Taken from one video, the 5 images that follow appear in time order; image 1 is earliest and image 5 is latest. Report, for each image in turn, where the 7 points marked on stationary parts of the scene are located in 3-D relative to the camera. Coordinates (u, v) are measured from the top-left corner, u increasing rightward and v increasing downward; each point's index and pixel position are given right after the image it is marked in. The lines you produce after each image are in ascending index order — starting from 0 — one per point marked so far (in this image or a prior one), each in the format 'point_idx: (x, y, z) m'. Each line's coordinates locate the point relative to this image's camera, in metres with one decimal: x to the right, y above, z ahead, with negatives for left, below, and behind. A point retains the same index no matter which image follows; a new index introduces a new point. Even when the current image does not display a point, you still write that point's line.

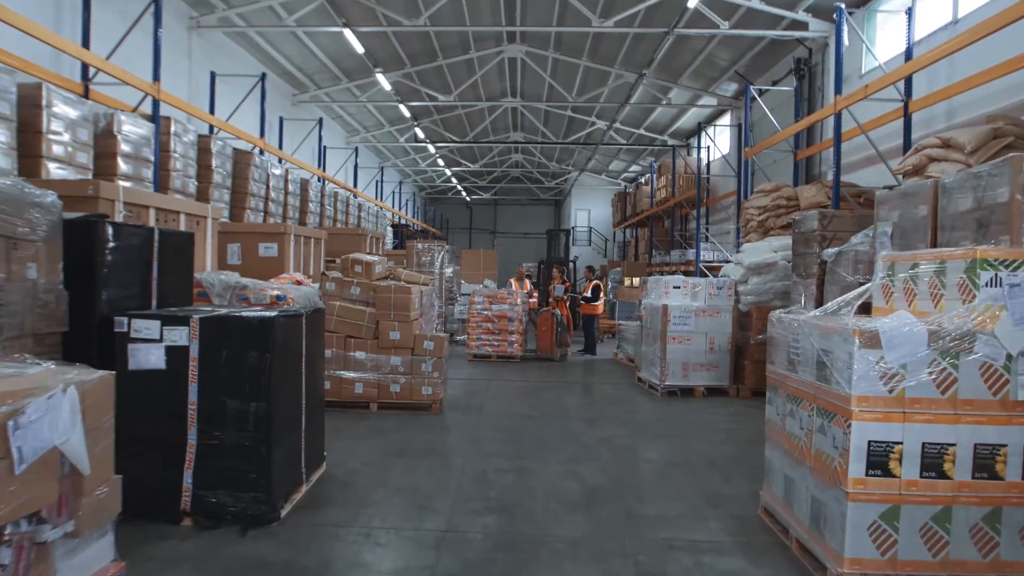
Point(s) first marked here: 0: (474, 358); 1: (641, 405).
0: (-0.5, -1.0, +9.6) m
1: (+1.2, -1.1, +6.6) m
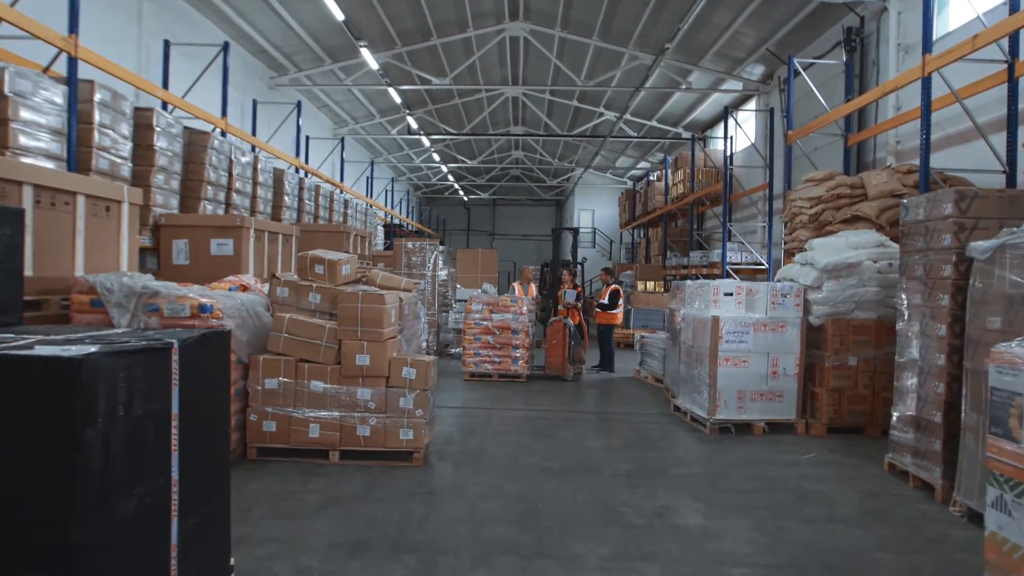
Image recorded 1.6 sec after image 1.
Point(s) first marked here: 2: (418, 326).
0: (-0.5, -1.0, +8.0) m
1: (+1.2, -1.1, +5.1) m
2: (-0.8, -0.3, +5.8) m
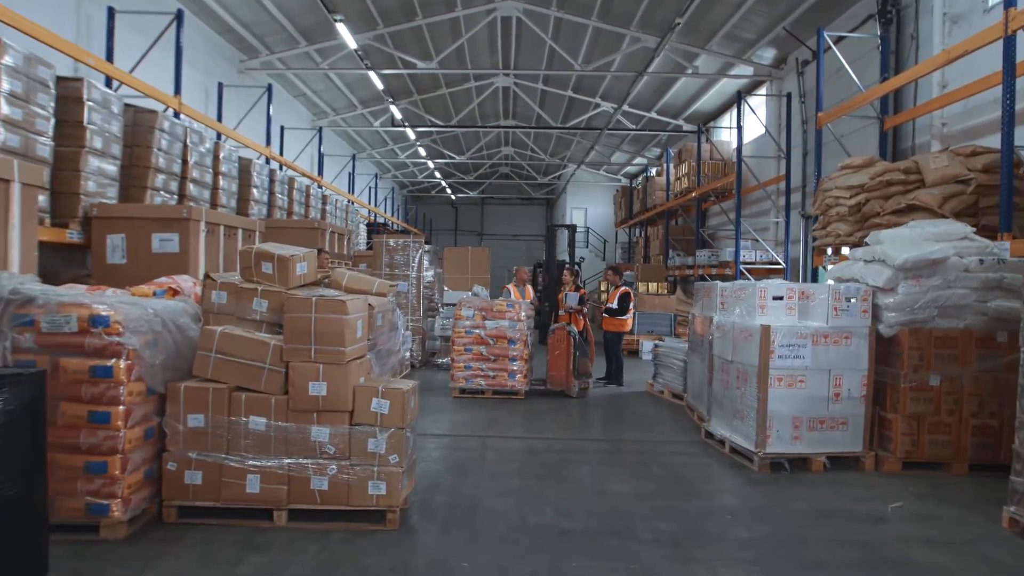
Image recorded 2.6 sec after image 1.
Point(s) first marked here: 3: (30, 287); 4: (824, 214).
0: (-0.5, -1.0, +6.9) m
1: (+1.3, -1.1, +4.1) m
2: (-0.8, -0.3, +4.7) m
3: (-2.1, 0.0, +3.1) m
4: (+3.3, +0.8, +7.5) m
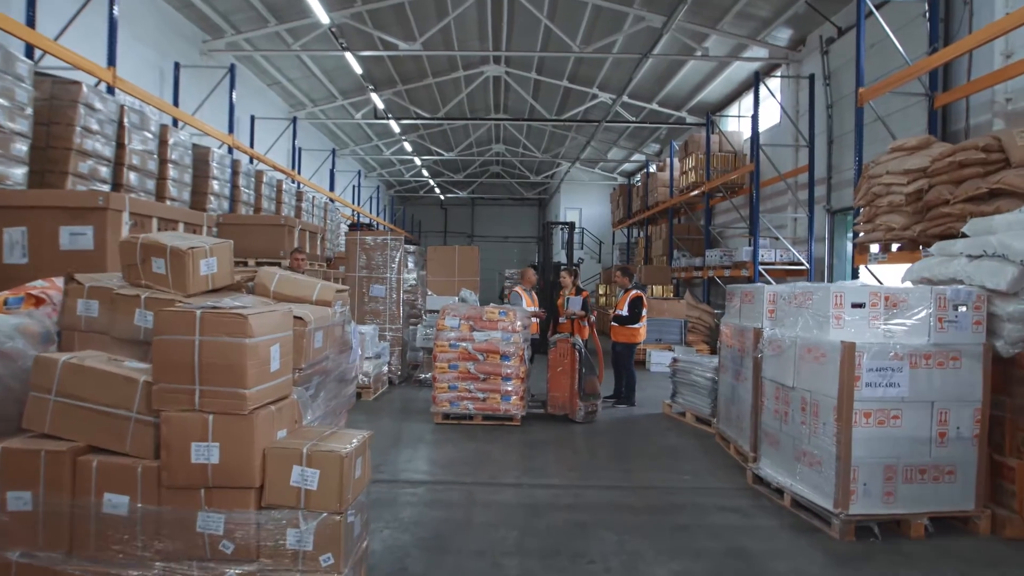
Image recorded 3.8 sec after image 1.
0: (-0.6, -1.1, +5.8) m
1: (+1.2, -1.2, +2.9) m
2: (-0.8, -0.4, +3.6) m
3: (-2.1, 0.0, +1.9) m
4: (+3.2, +0.7, +6.4) m
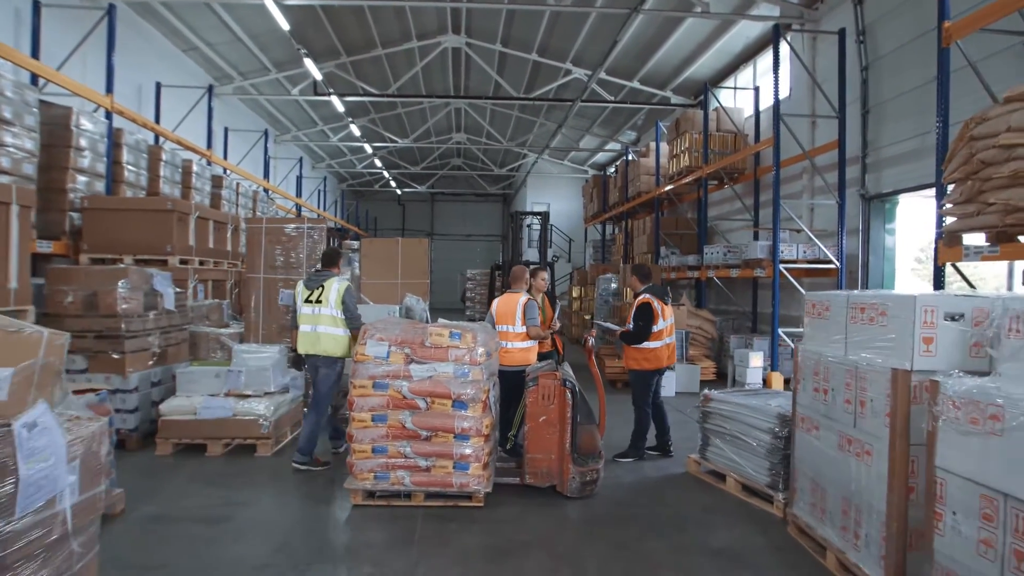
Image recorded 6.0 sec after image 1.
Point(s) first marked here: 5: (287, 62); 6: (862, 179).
0: (-0.8, -1.1, +3.8) m
1: (+1.2, -1.2, +1.0) m
2: (-0.9, -0.4, +1.5) m
3: (-2.1, -0.1, -0.2) m
4: (+3.0, +0.7, +4.6) m
5: (-4.0, +4.1, +12.7) m
6: (+3.8, +1.2, +7.8) m
